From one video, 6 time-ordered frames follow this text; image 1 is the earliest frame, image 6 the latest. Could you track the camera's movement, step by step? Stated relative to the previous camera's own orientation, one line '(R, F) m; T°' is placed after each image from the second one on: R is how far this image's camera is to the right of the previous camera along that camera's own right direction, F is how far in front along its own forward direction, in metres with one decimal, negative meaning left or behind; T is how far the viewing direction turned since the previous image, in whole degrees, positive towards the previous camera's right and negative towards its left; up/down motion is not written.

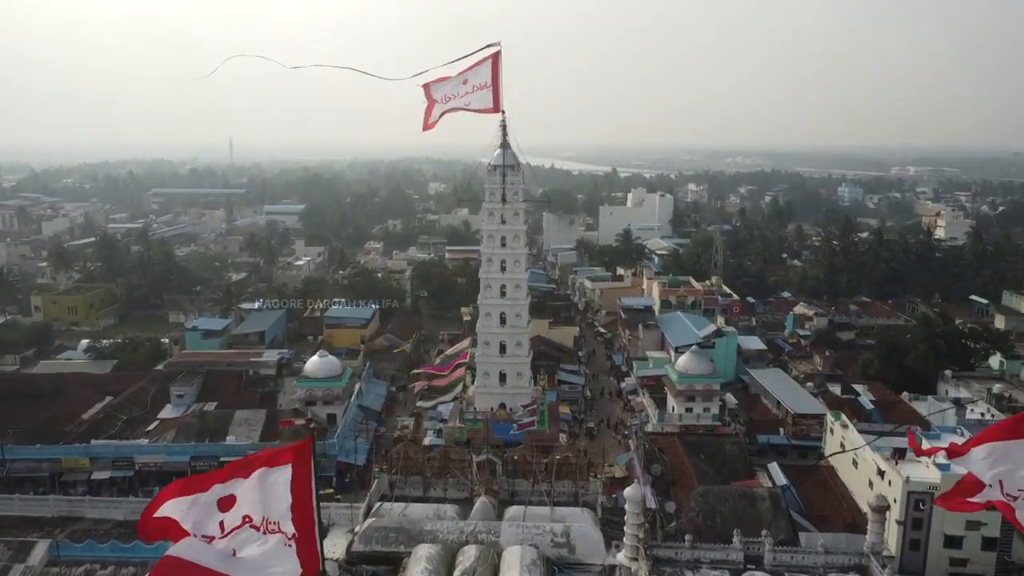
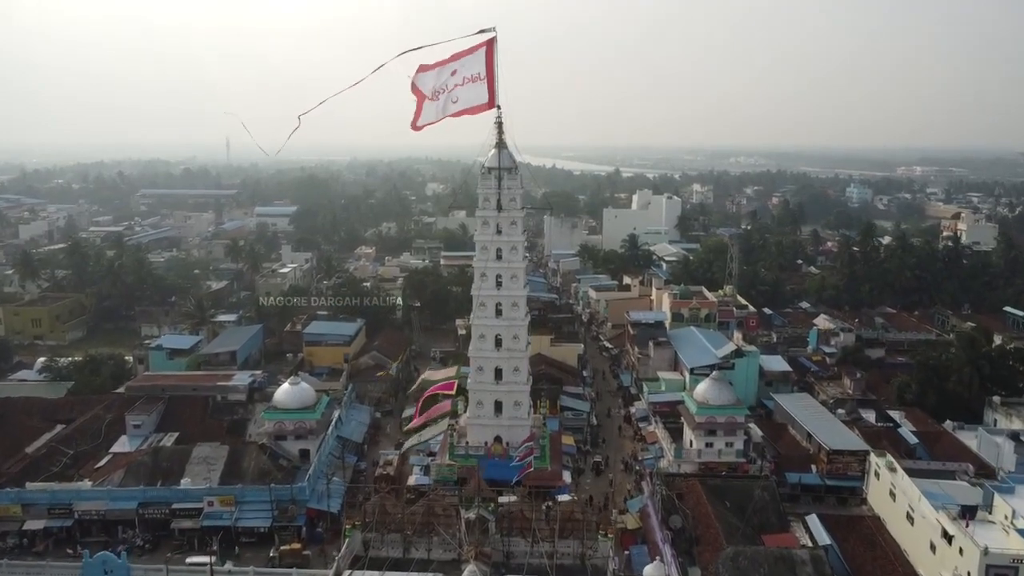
(+0.1, +3.0) m; 0°
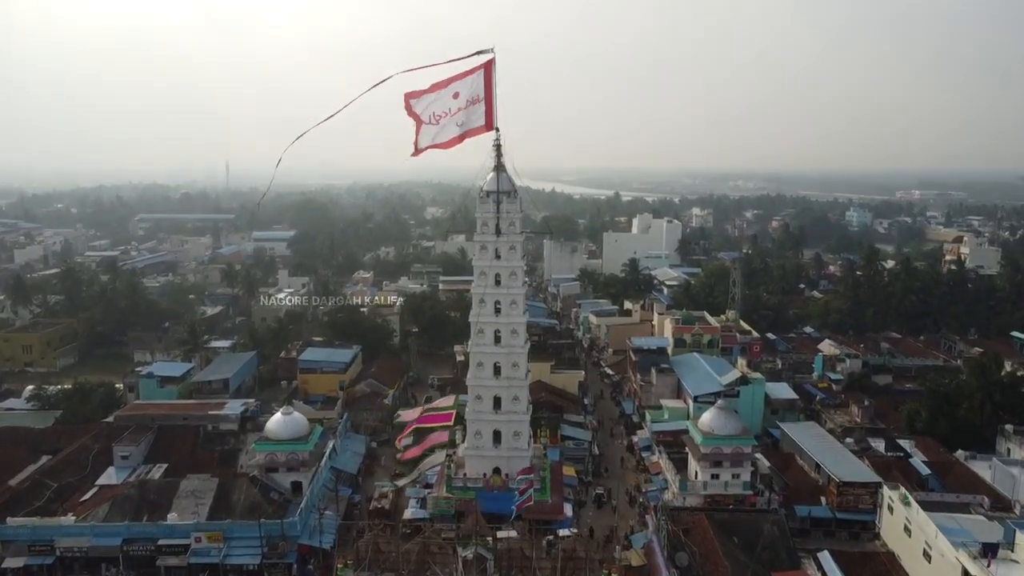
(0.0, +0.6) m; 0°
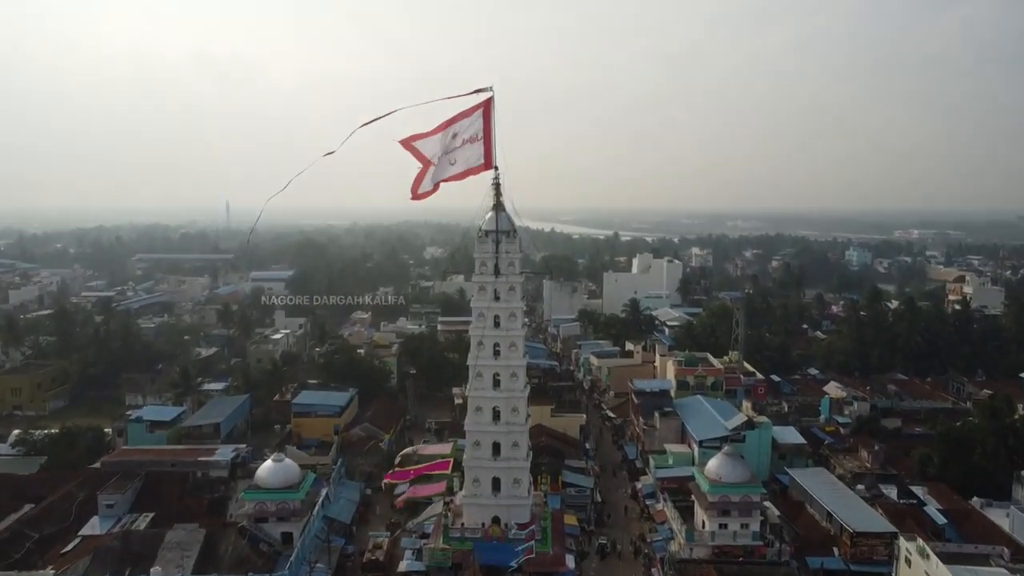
(0.0, +0.6) m; 0°
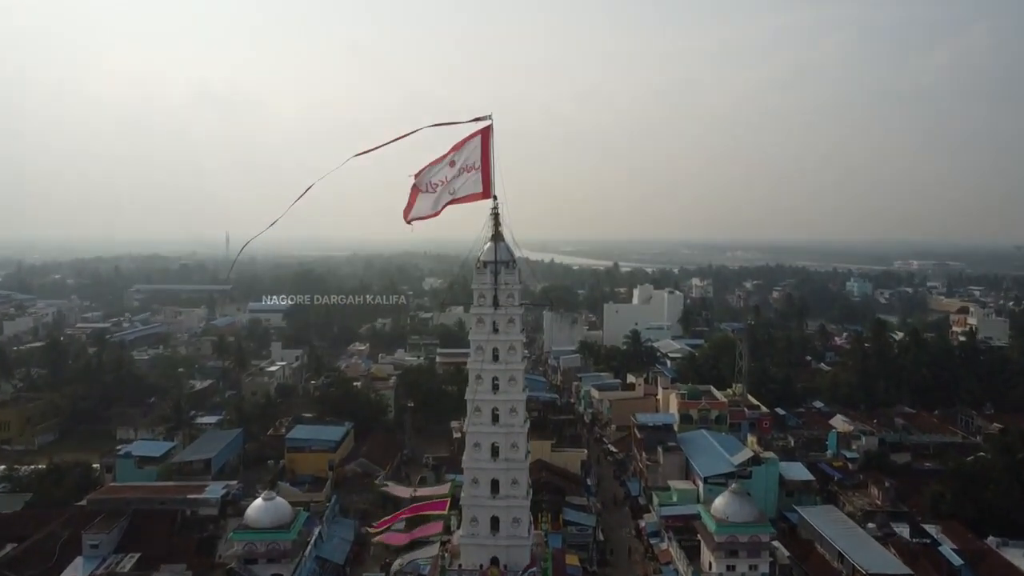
(0.0, +0.6) m; 0°
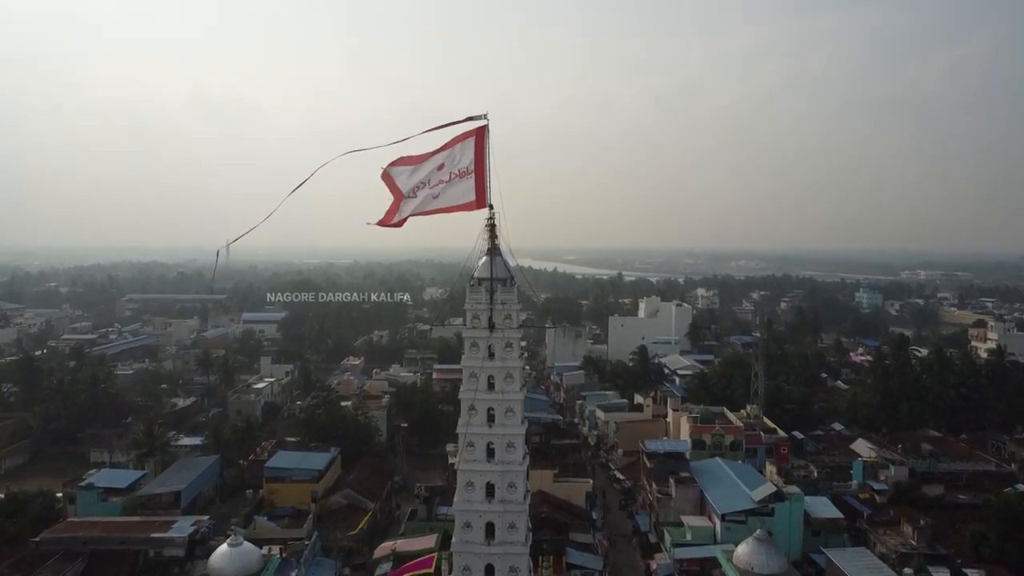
(+0.1, +2.3) m; 0°
